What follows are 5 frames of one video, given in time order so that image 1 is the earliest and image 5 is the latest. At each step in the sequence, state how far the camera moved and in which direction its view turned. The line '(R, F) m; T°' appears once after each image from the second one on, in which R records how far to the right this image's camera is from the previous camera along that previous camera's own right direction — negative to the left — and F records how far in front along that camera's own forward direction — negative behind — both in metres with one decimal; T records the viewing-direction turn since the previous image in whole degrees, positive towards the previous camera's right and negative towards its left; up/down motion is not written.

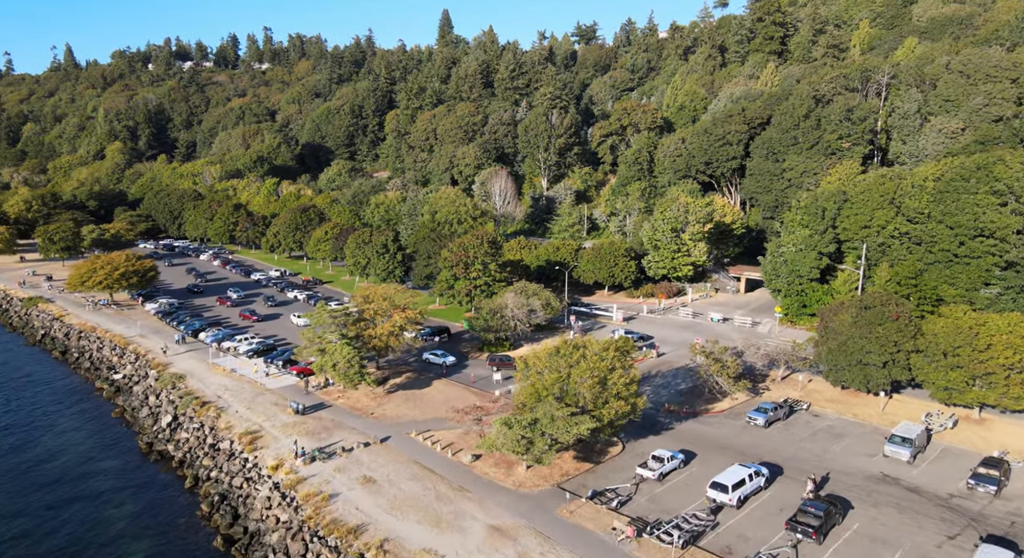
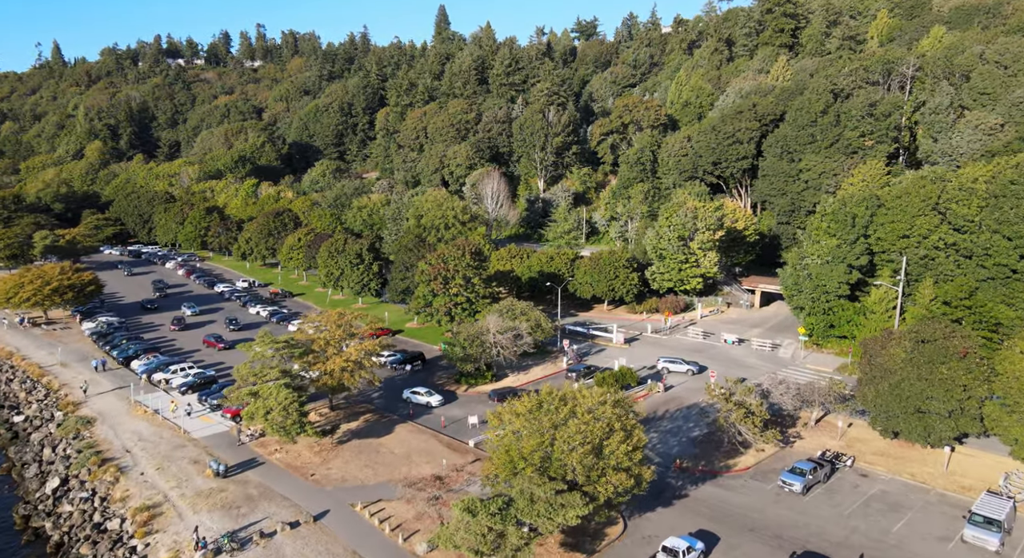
(+1.3, +9.2) m; 0°
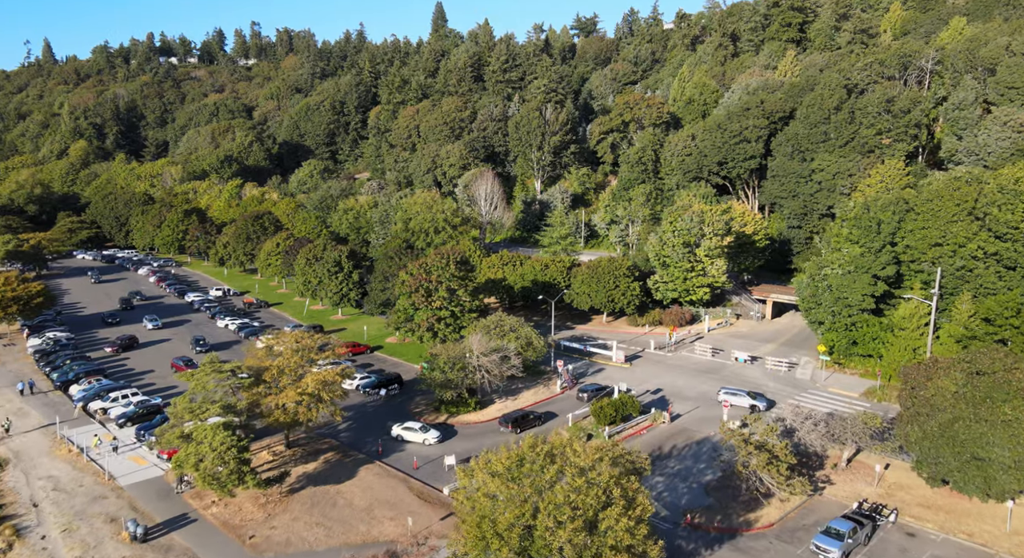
(+0.9, +6.2) m; 0°
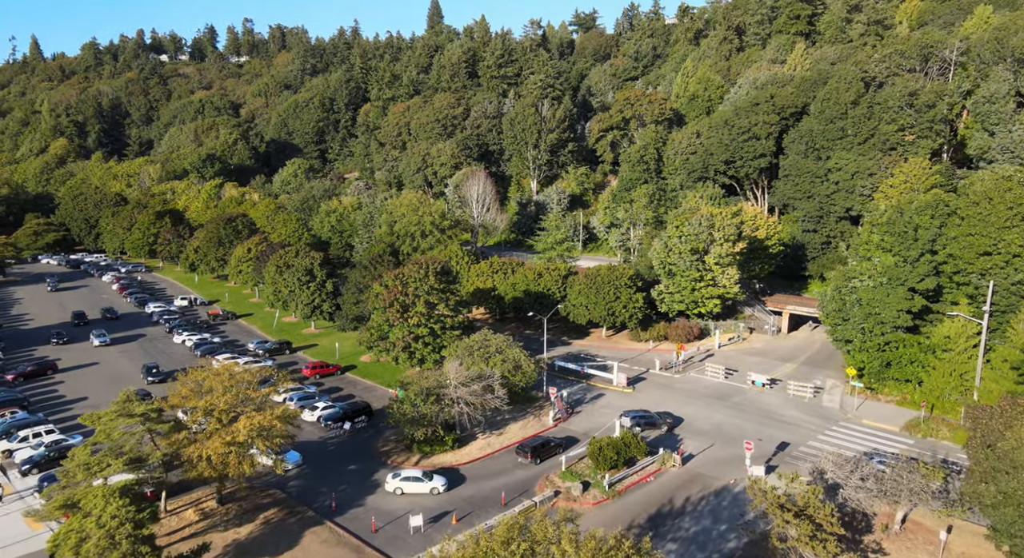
(+0.8, +7.1) m; 0°
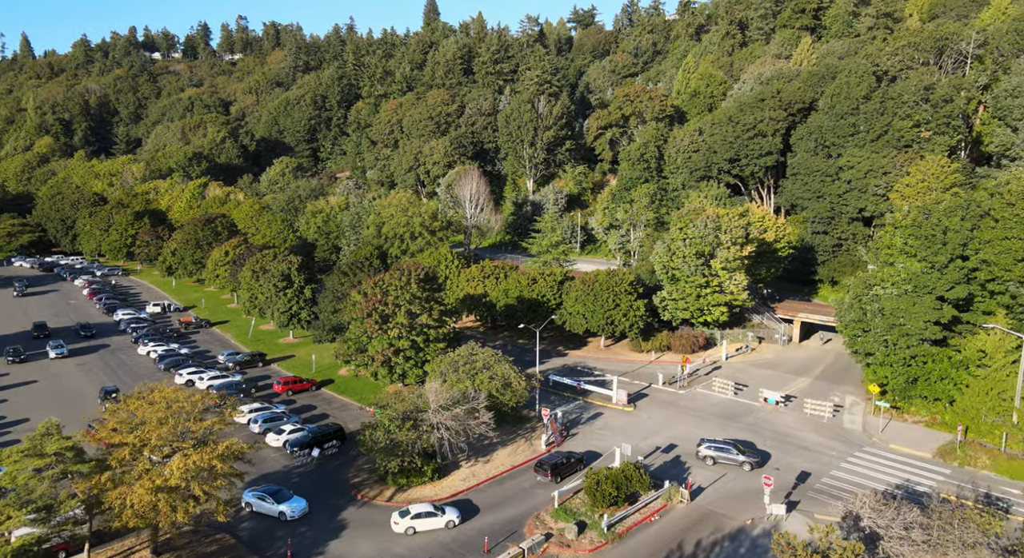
(+0.6, +4.7) m; 0°
